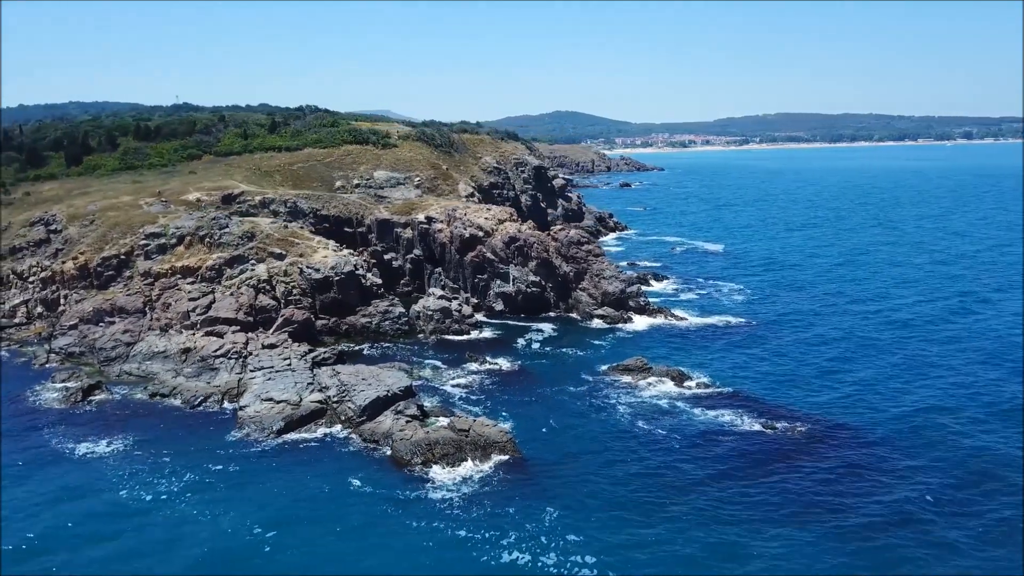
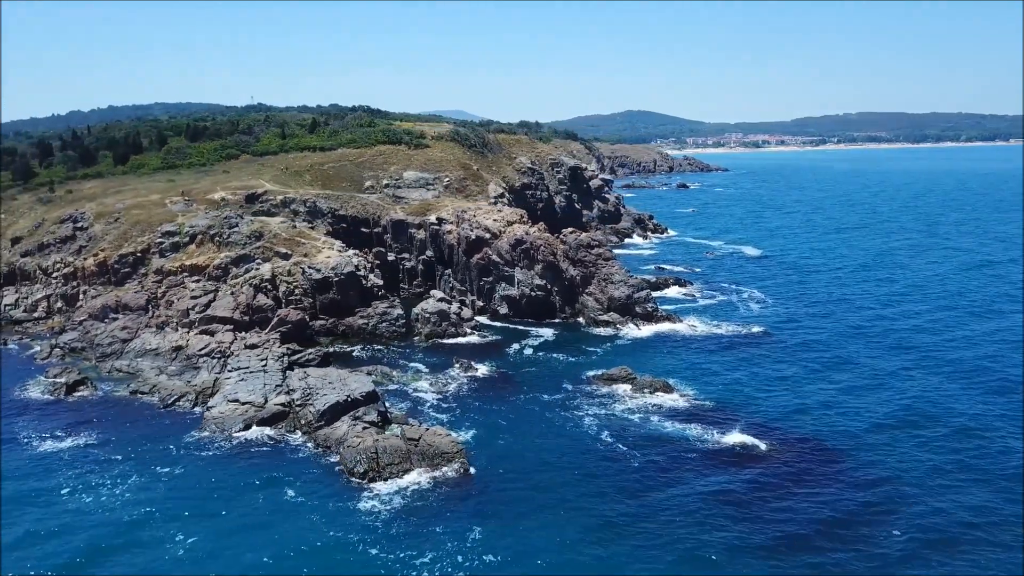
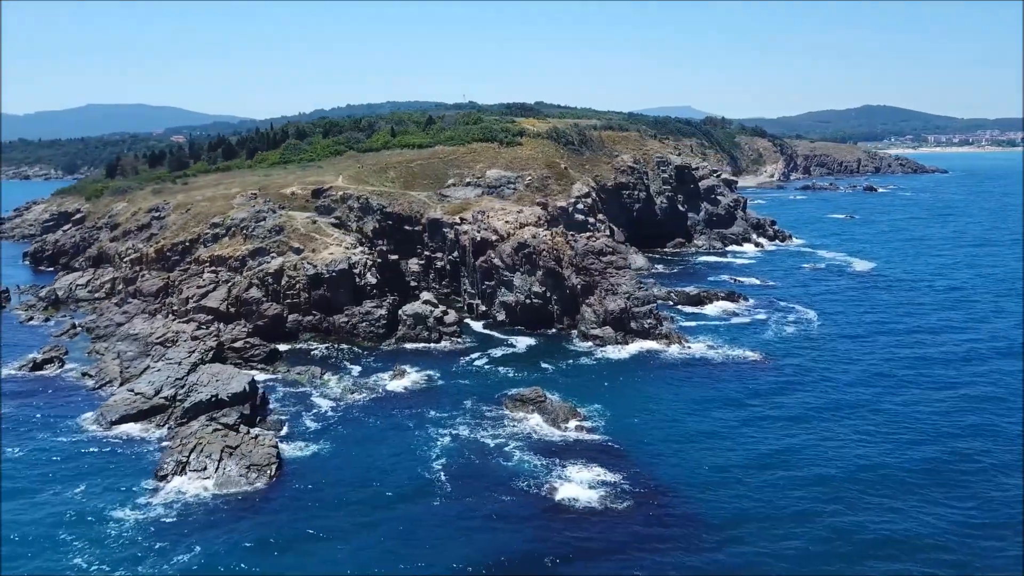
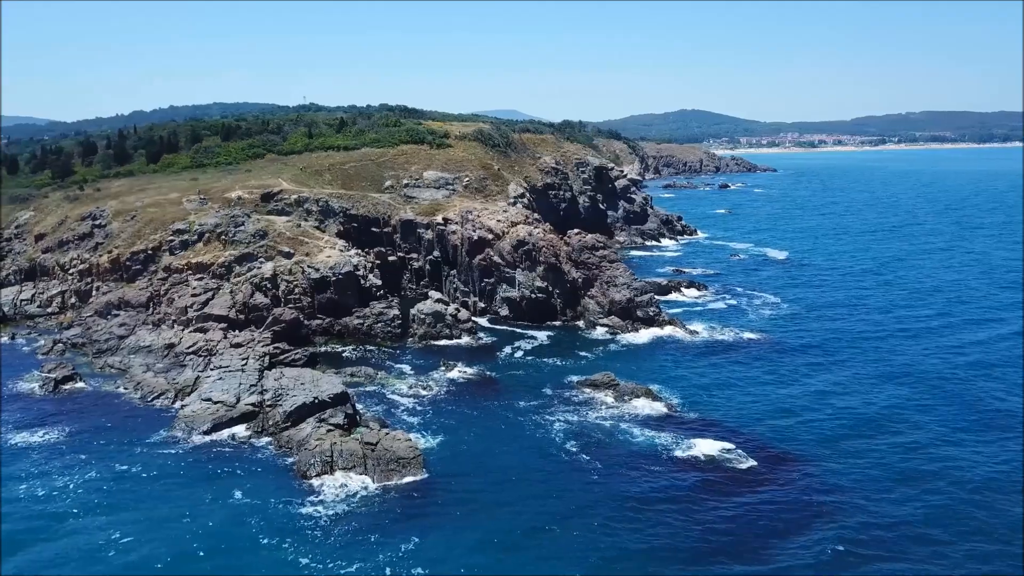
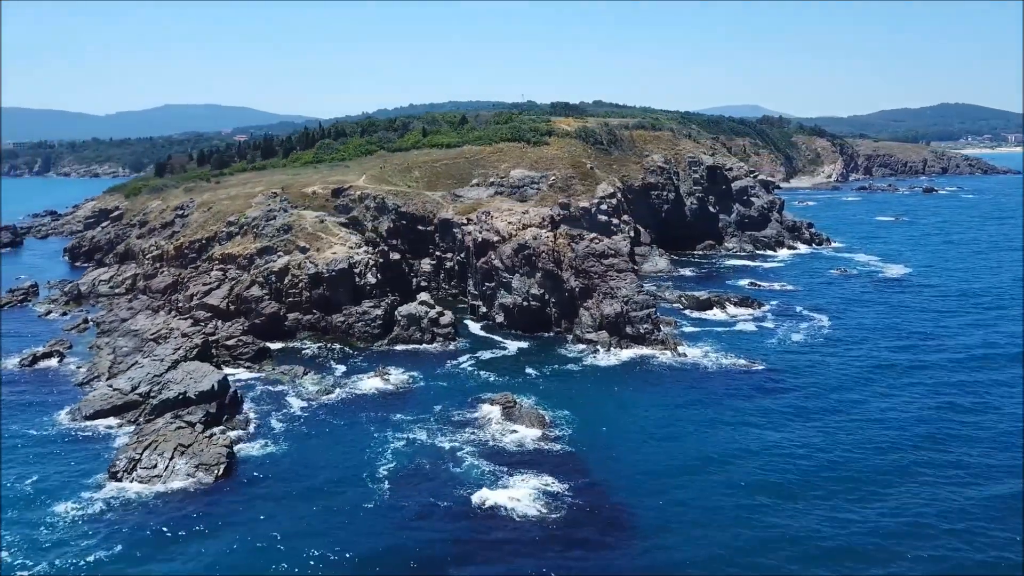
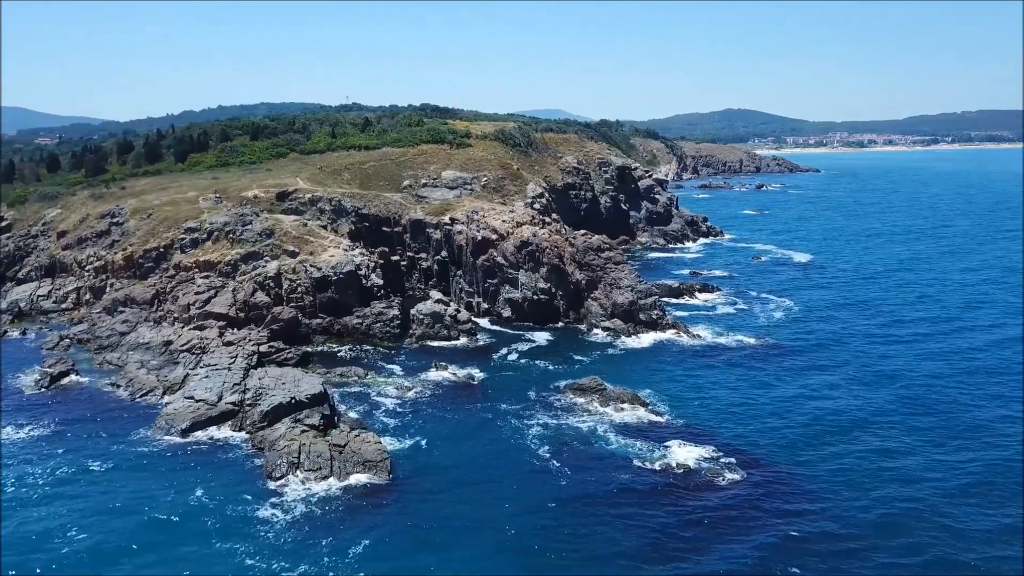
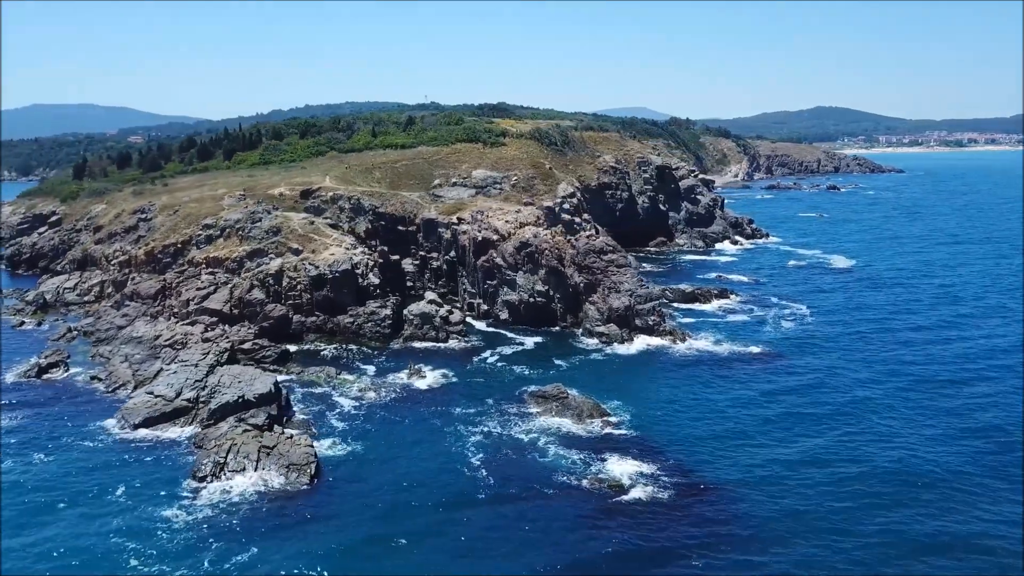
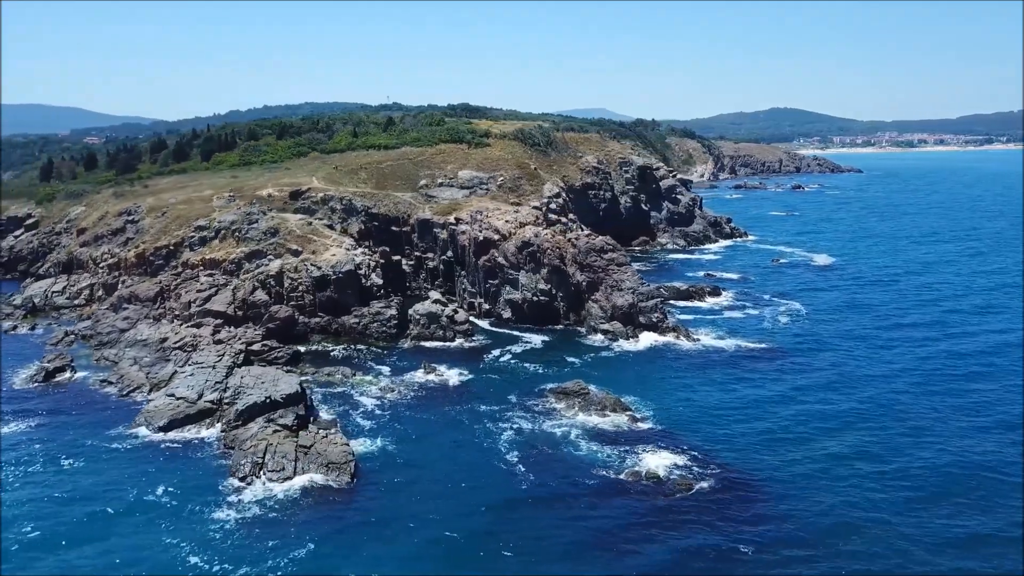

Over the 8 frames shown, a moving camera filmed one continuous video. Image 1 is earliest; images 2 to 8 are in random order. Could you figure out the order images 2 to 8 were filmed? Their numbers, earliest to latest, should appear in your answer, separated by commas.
2, 4, 6, 8, 7, 3, 5
